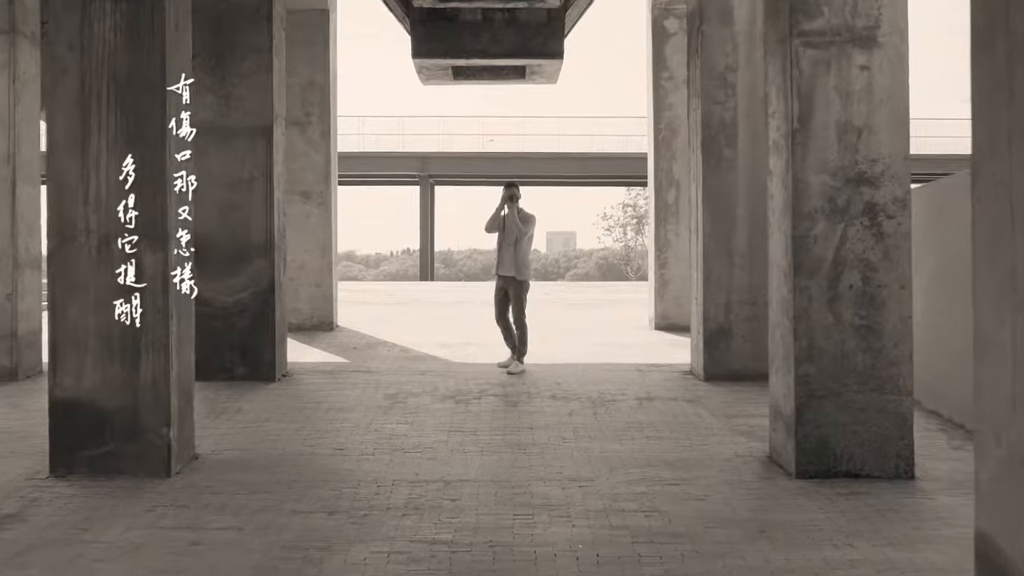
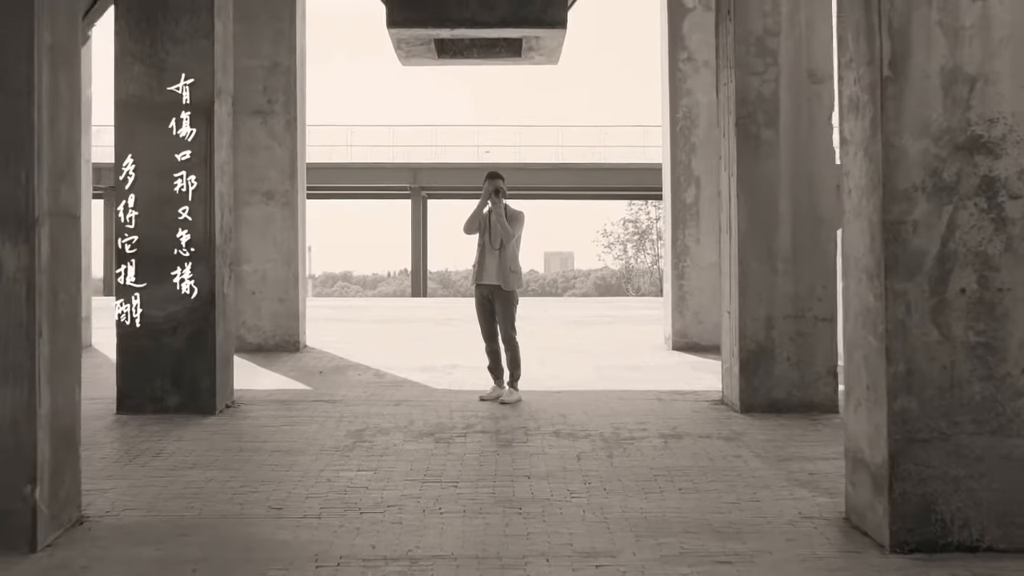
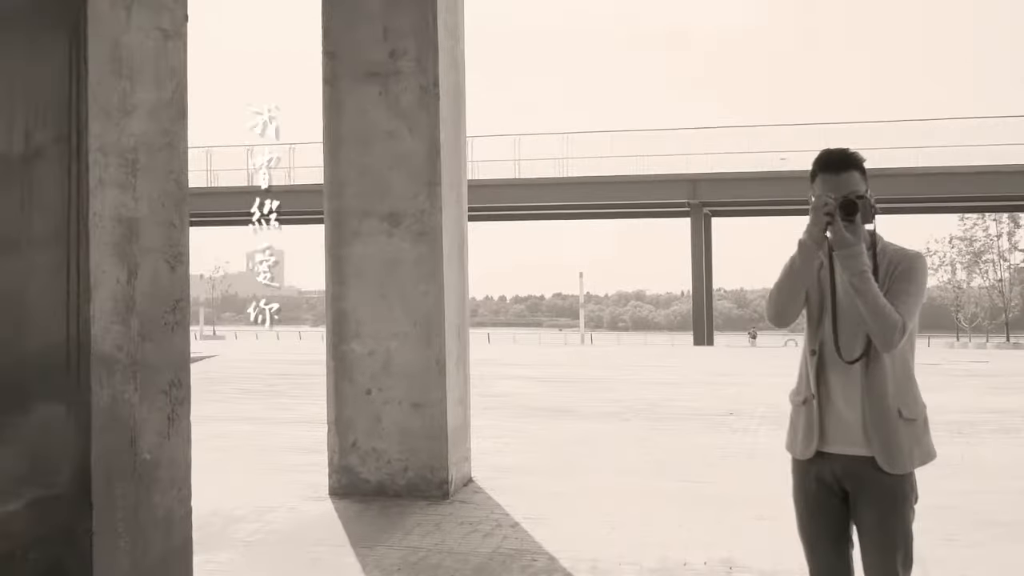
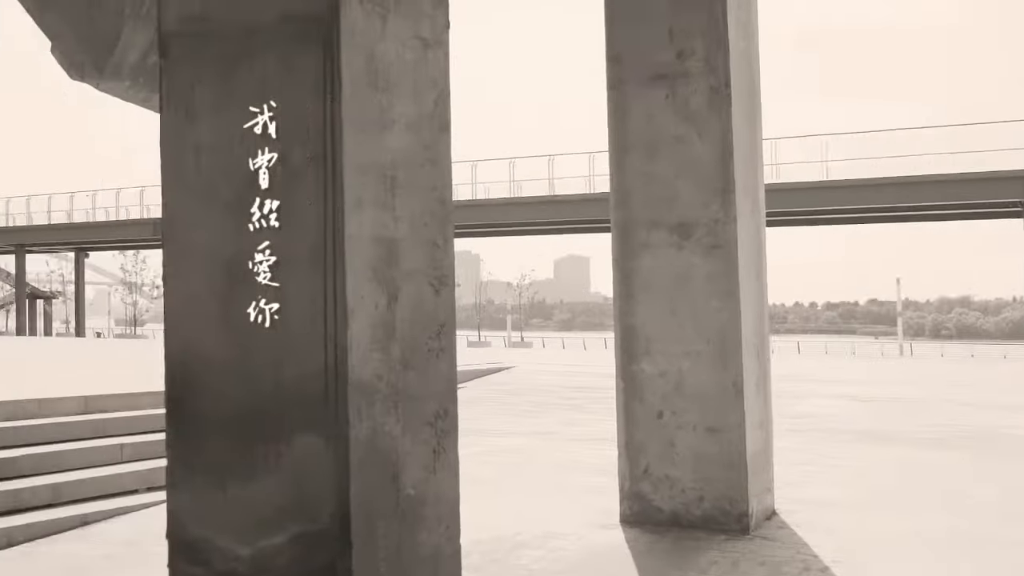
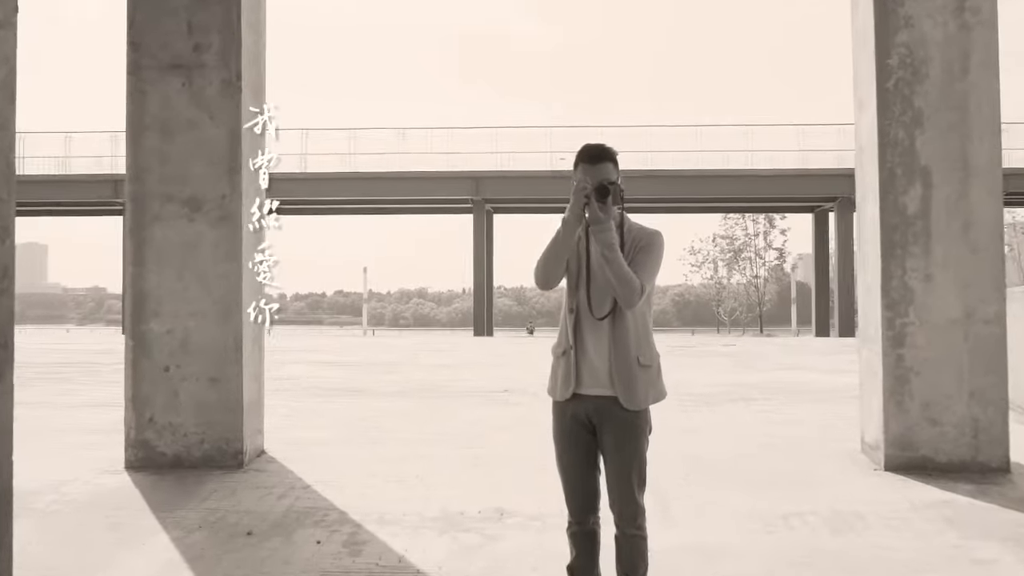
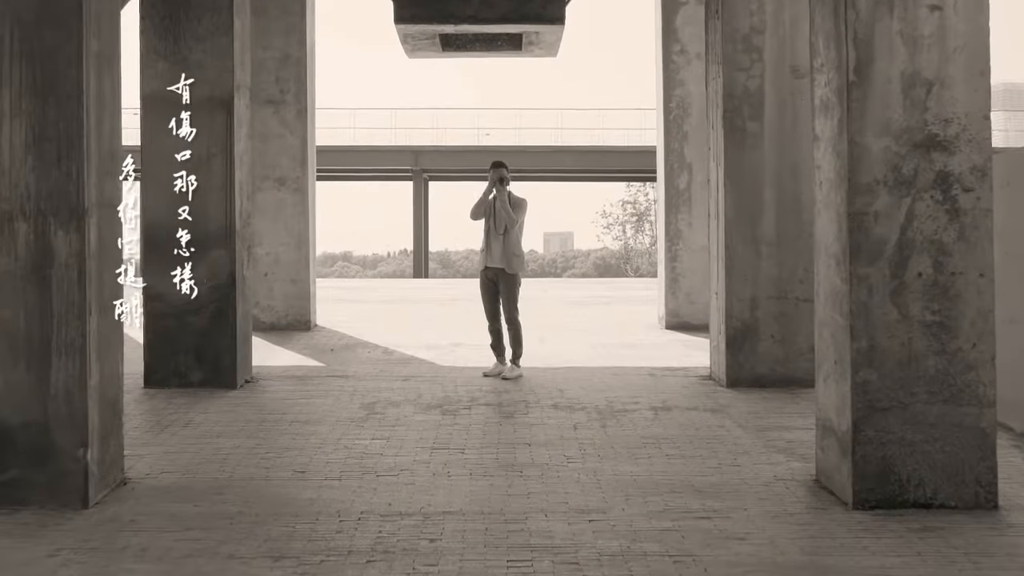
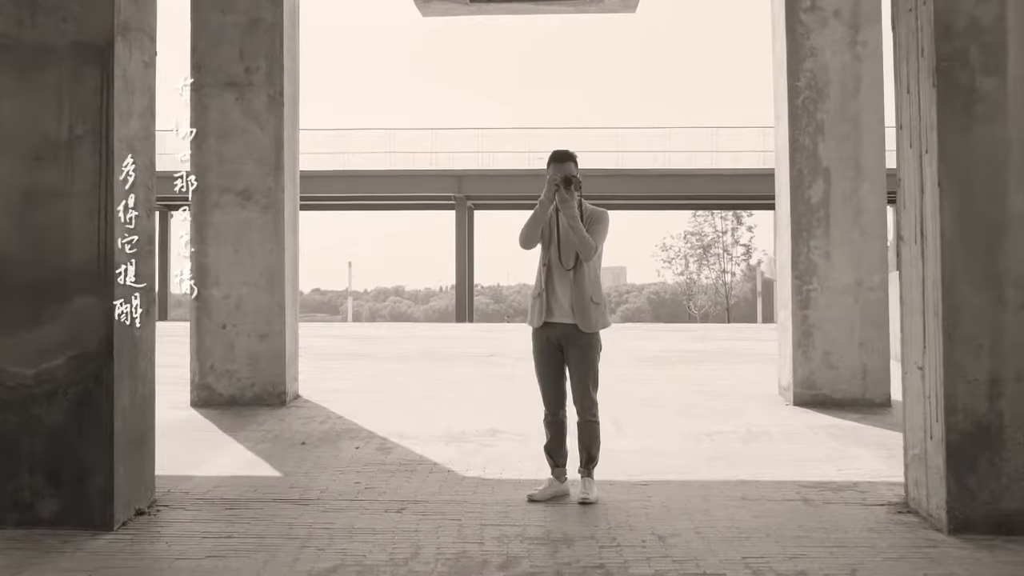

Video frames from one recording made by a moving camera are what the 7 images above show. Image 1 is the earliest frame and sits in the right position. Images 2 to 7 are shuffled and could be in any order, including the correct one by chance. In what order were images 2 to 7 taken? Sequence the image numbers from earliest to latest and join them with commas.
6, 2, 7, 5, 3, 4
